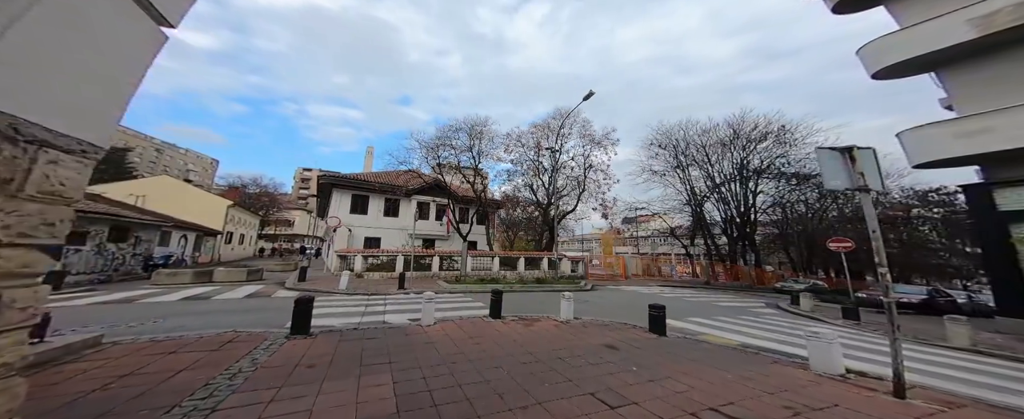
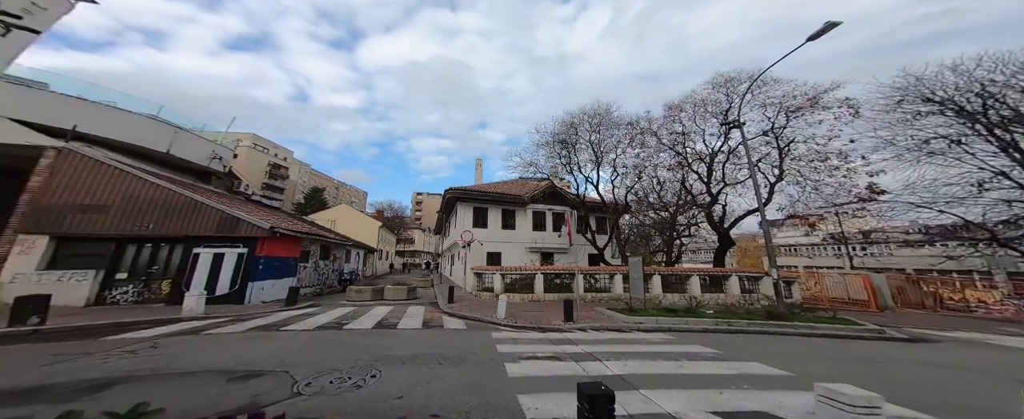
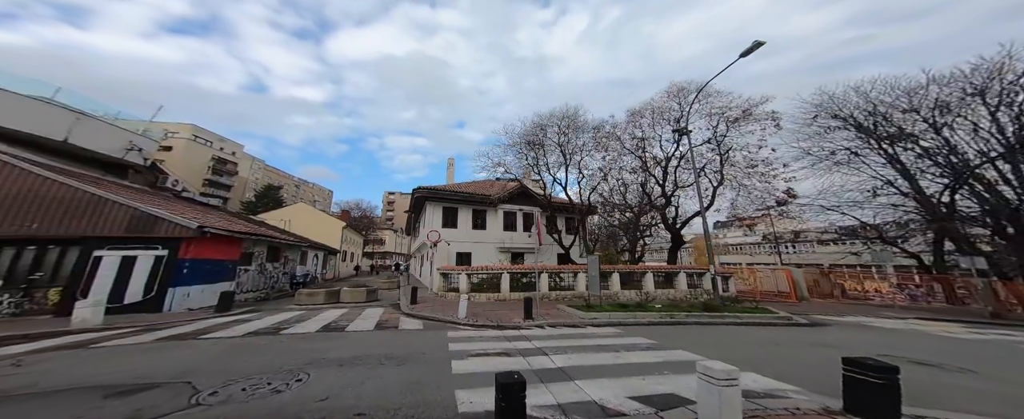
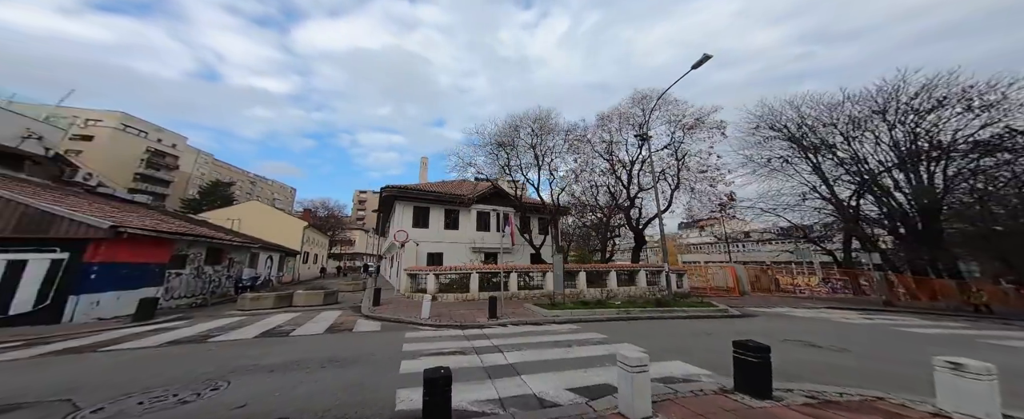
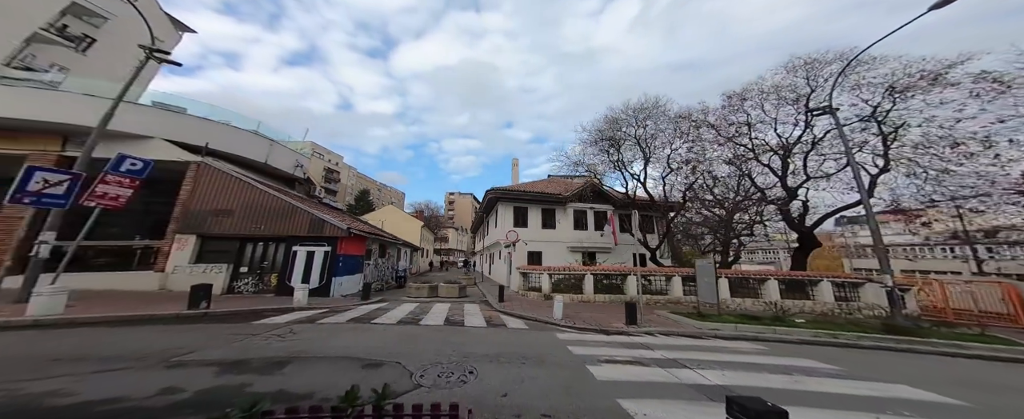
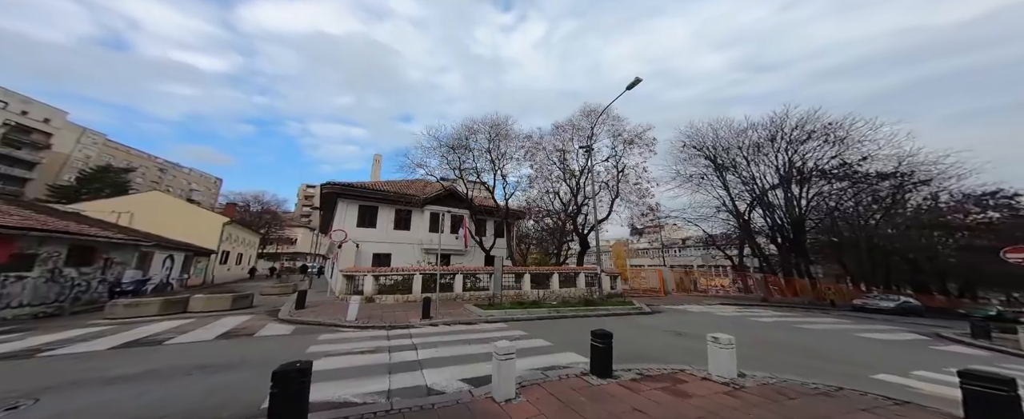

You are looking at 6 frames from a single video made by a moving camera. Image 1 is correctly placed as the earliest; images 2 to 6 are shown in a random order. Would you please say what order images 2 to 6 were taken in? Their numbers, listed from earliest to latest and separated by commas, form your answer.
6, 4, 3, 2, 5
